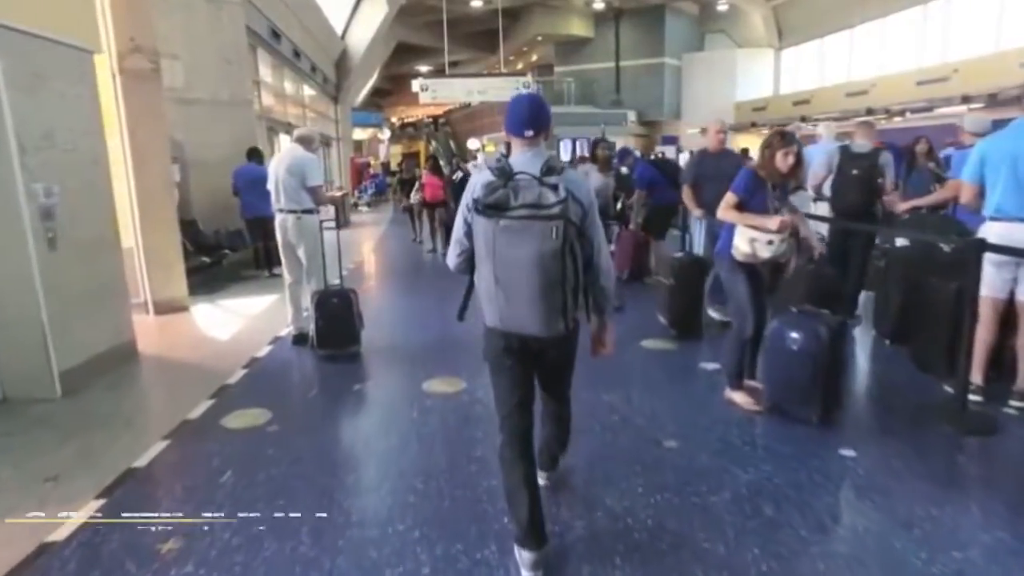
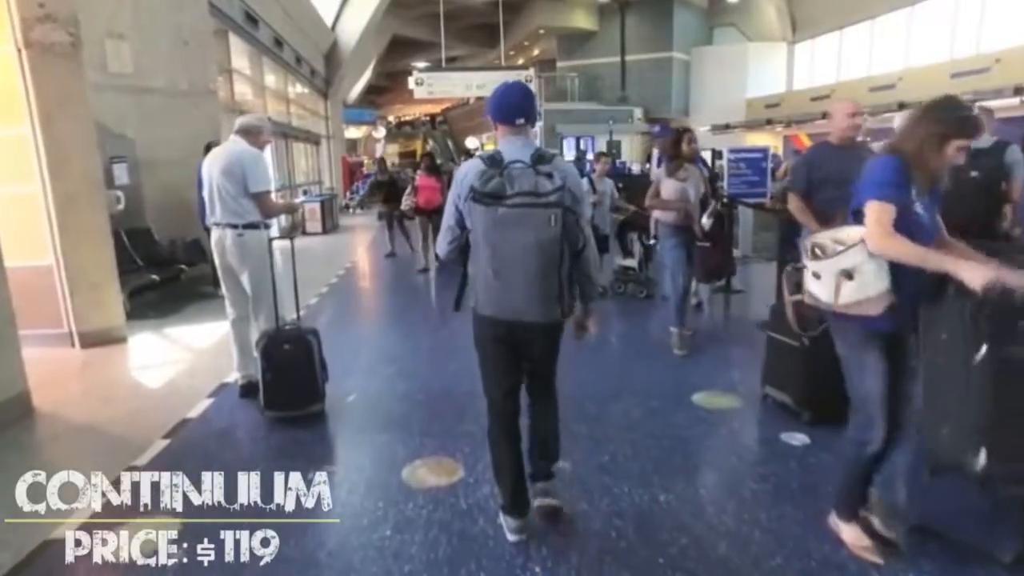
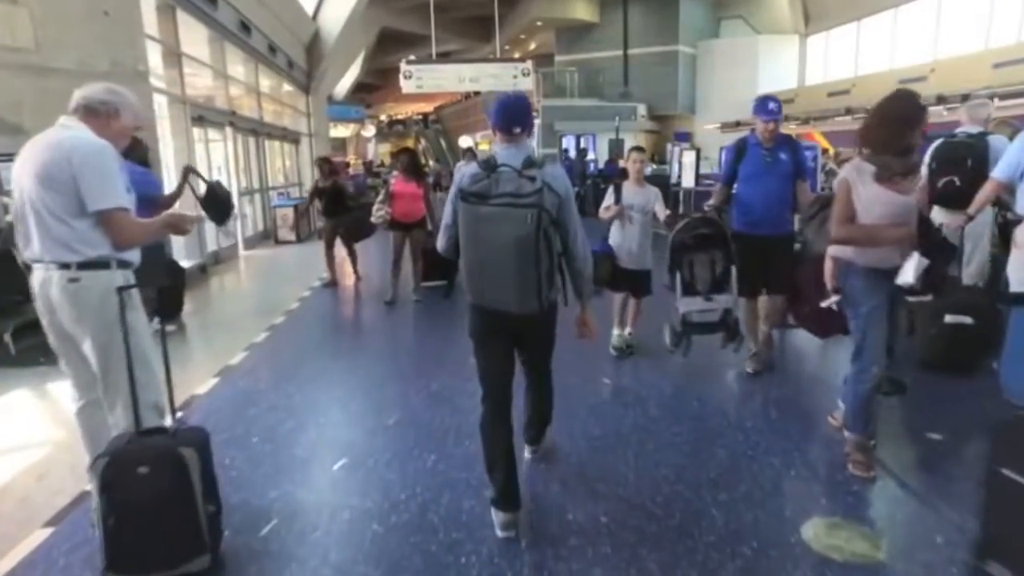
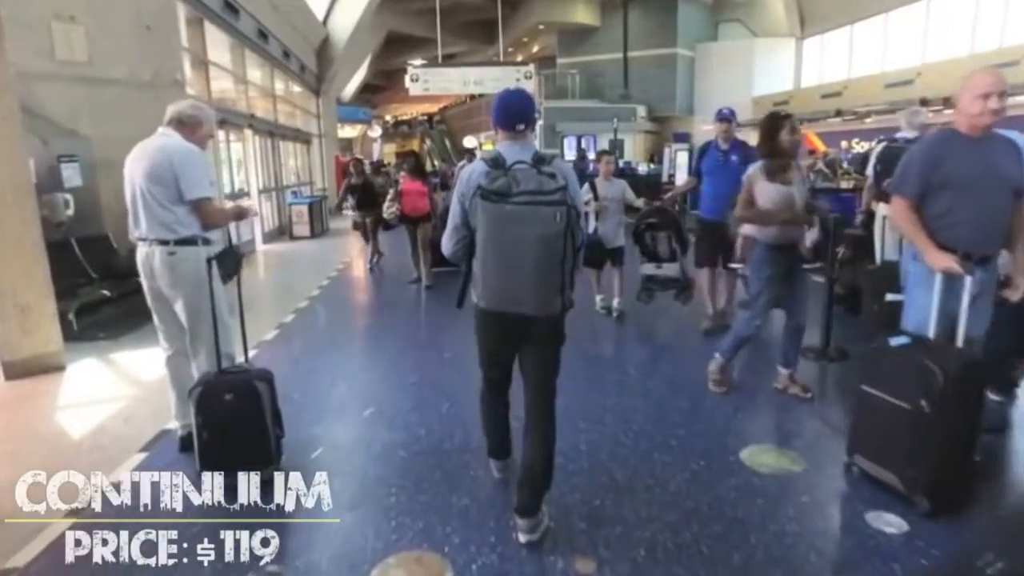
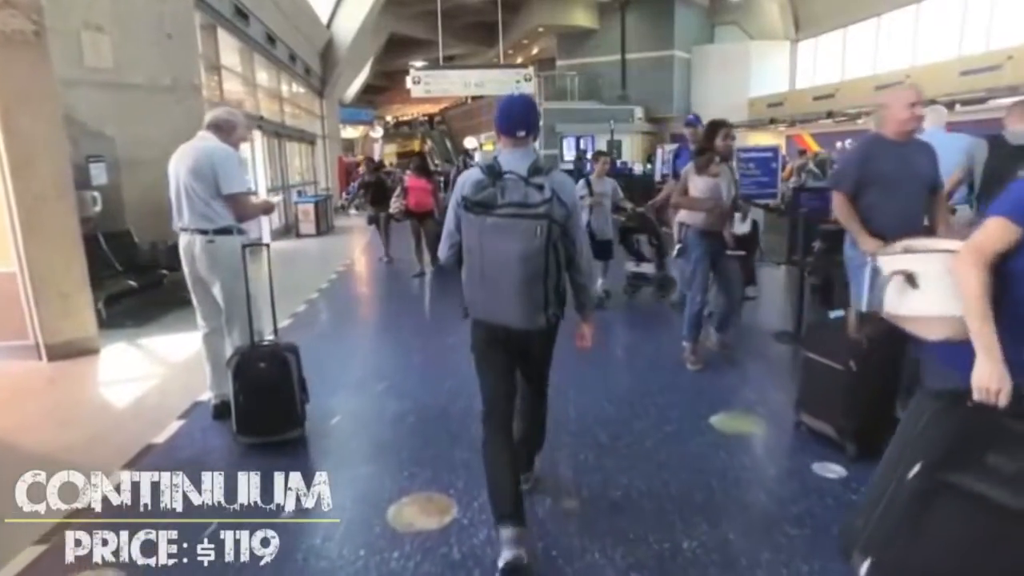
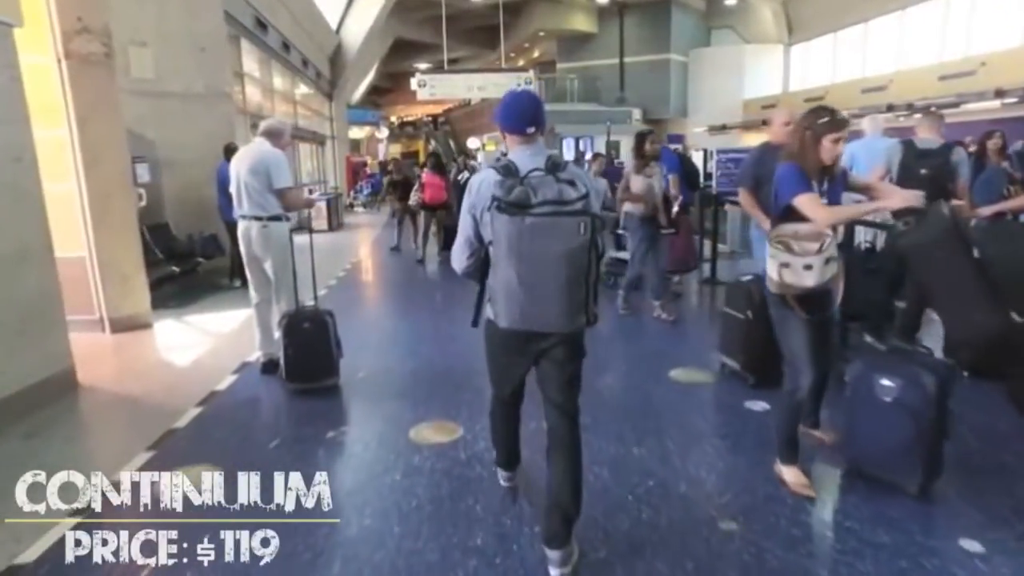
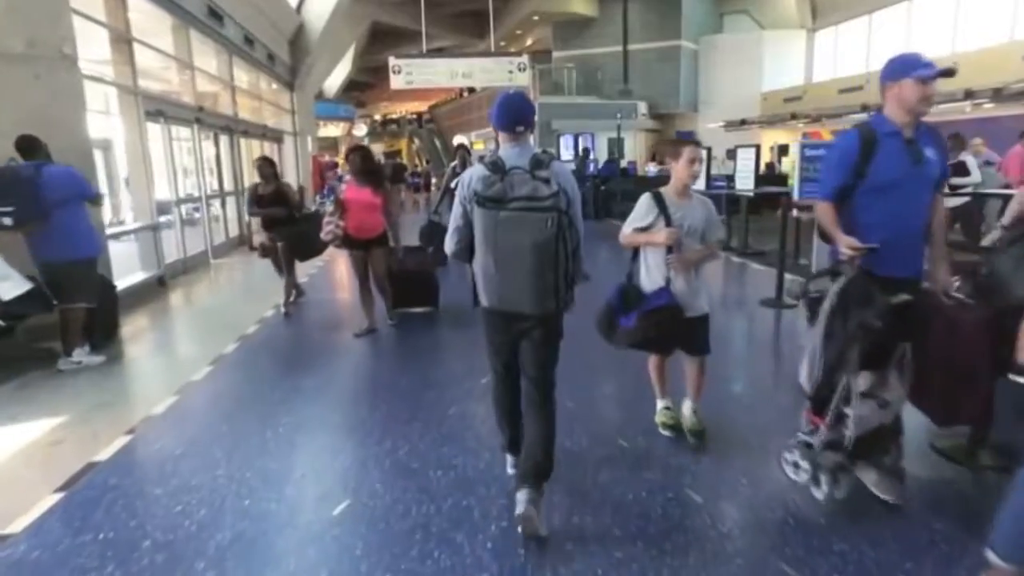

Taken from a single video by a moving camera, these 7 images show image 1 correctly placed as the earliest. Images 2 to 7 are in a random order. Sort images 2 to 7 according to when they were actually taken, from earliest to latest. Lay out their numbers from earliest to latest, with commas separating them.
6, 2, 5, 4, 3, 7
